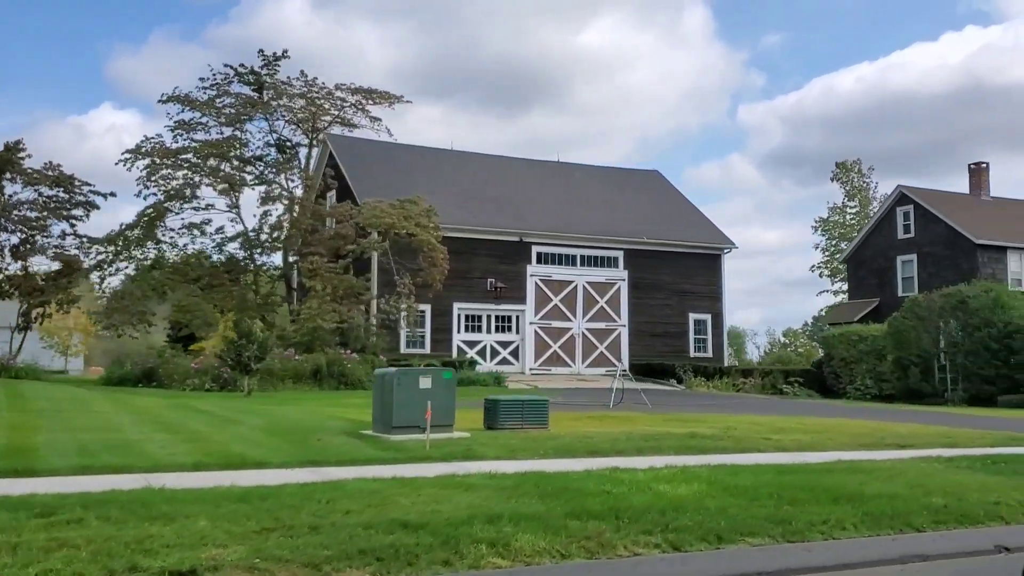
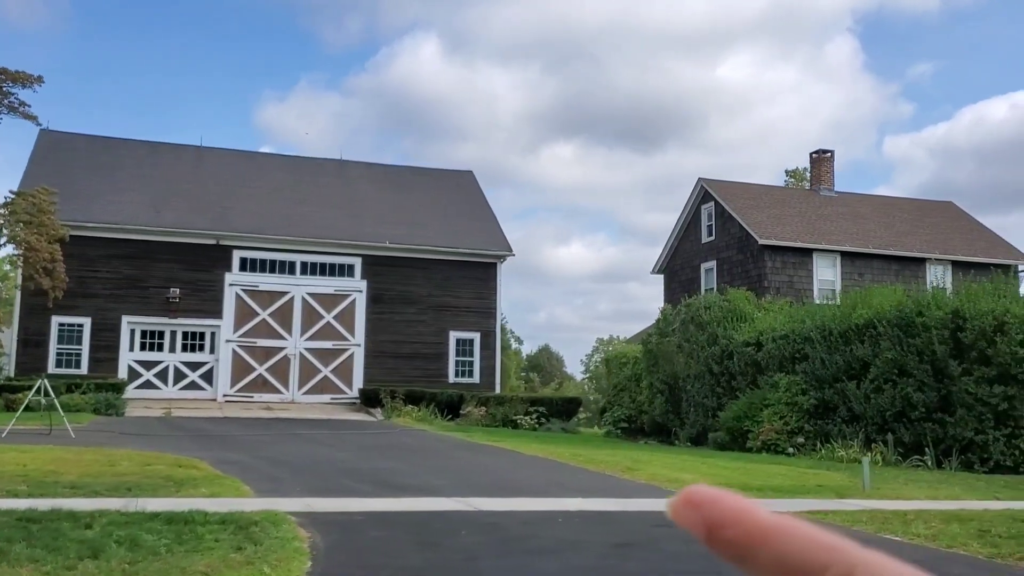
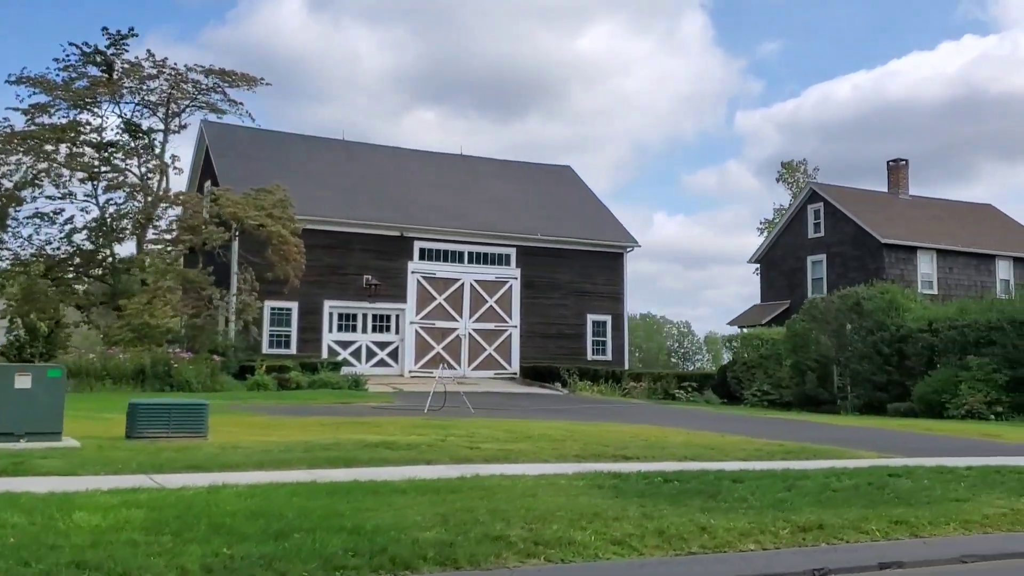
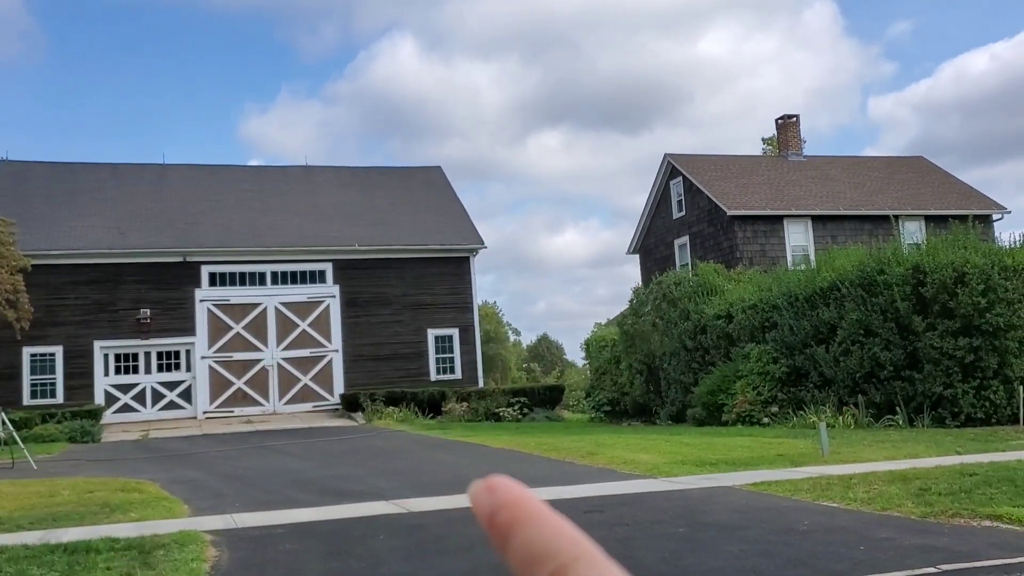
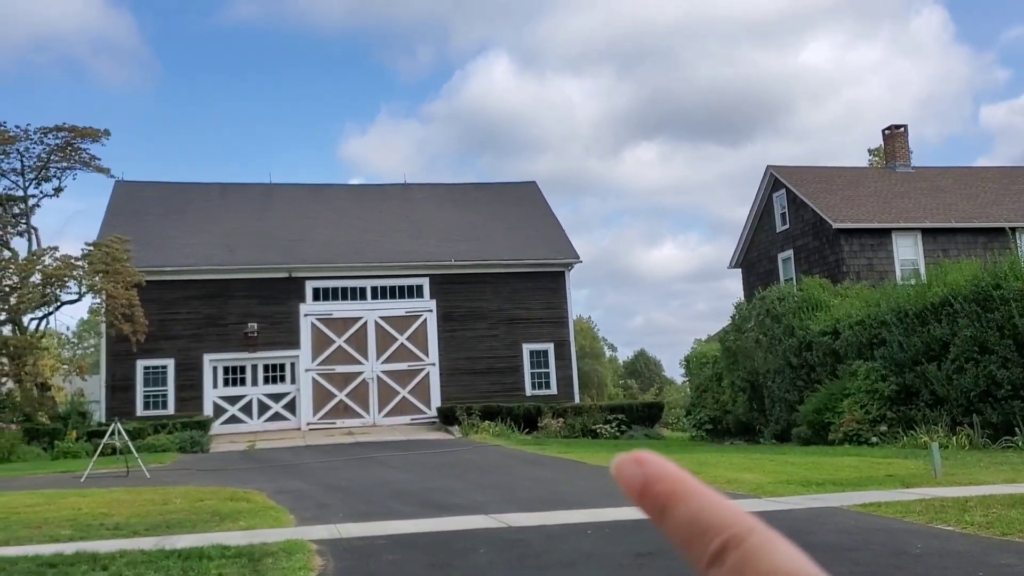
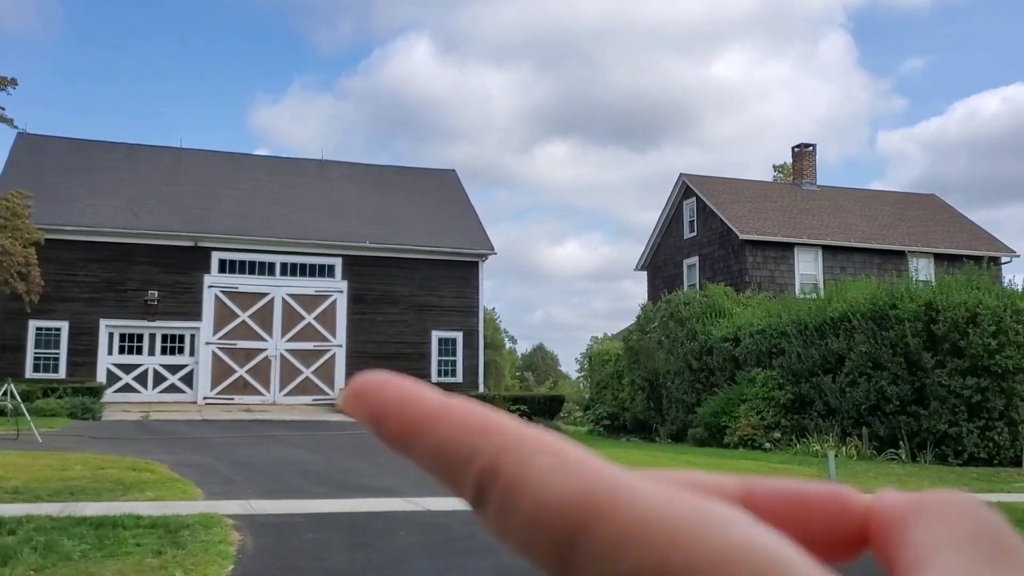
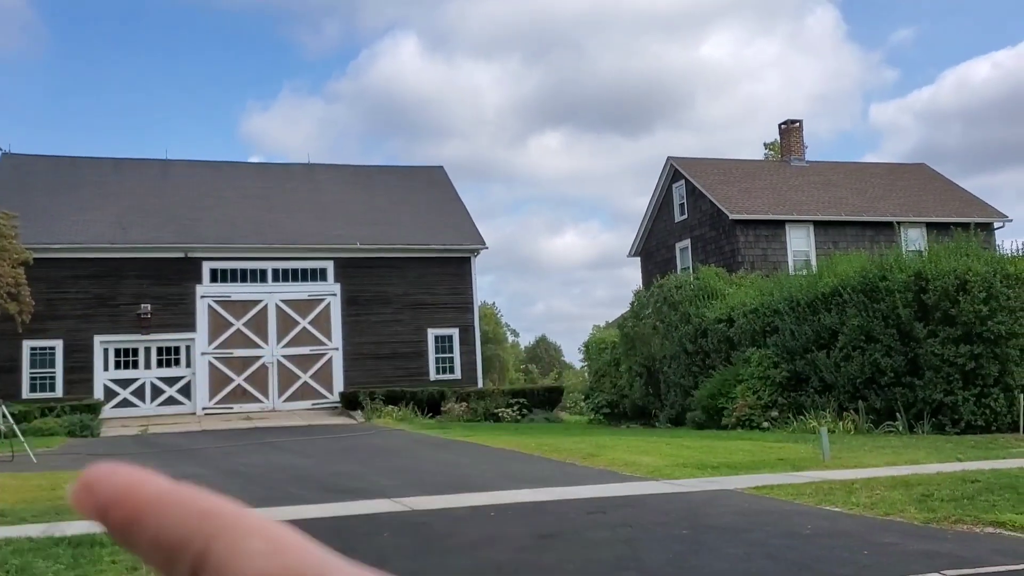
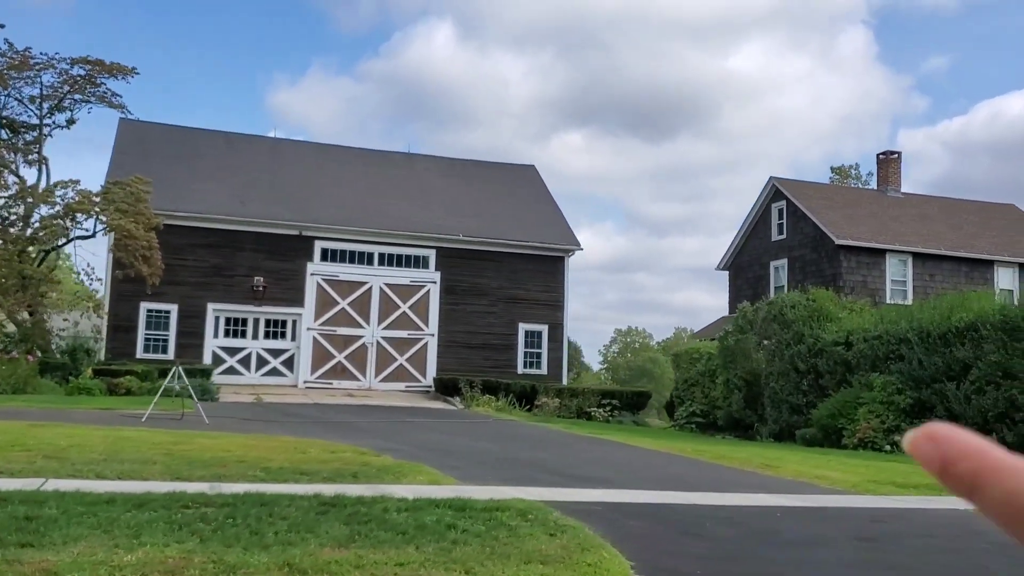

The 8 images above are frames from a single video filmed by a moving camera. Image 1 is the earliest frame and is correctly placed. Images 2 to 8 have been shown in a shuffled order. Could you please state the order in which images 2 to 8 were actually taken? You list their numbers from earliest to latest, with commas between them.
3, 8, 2, 6, 7, 4, 5
